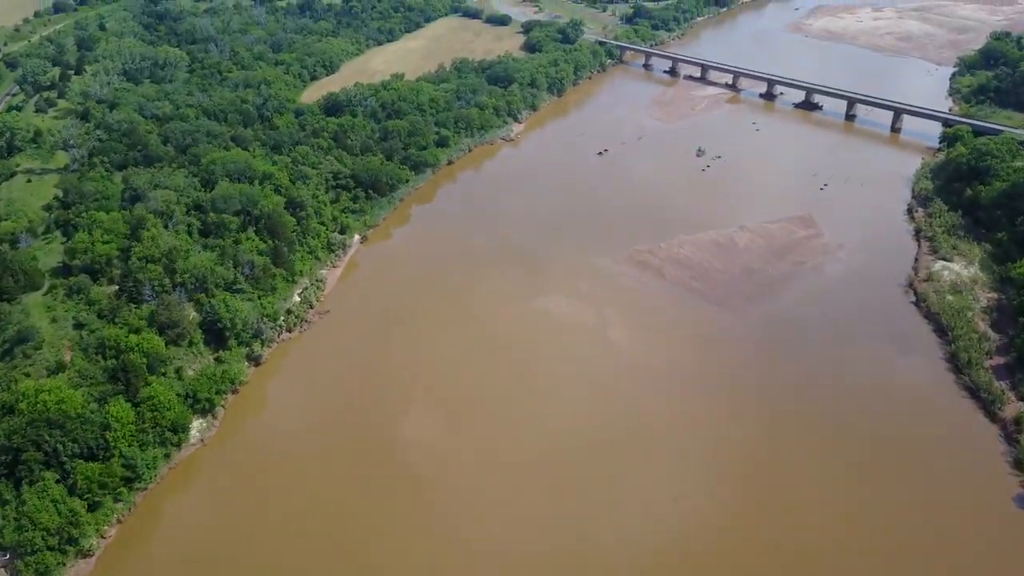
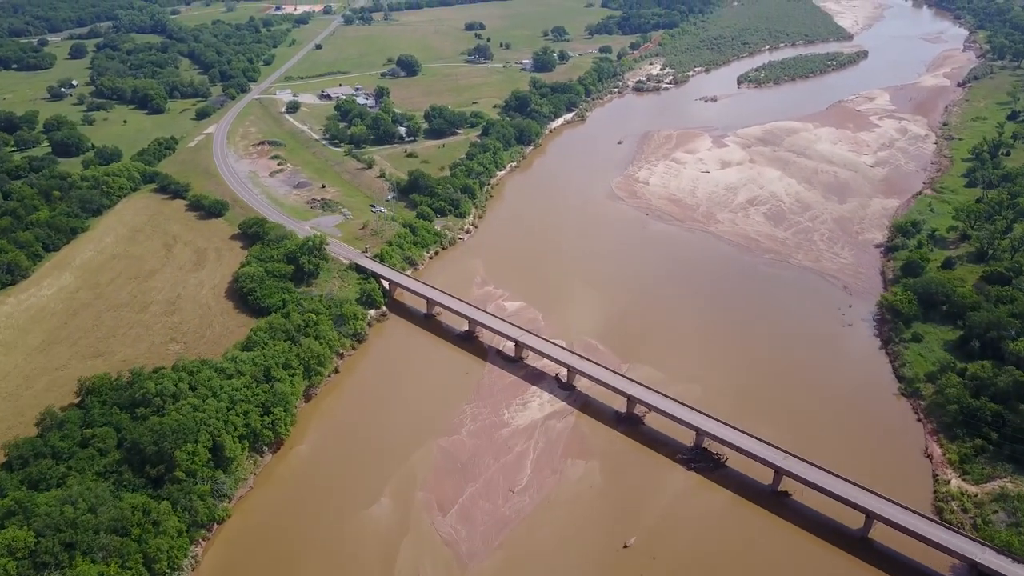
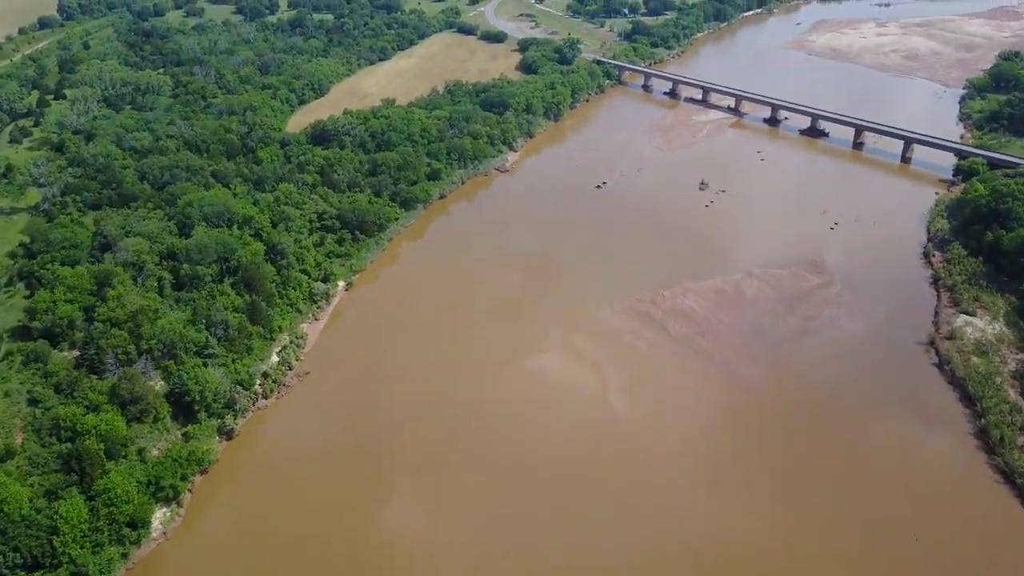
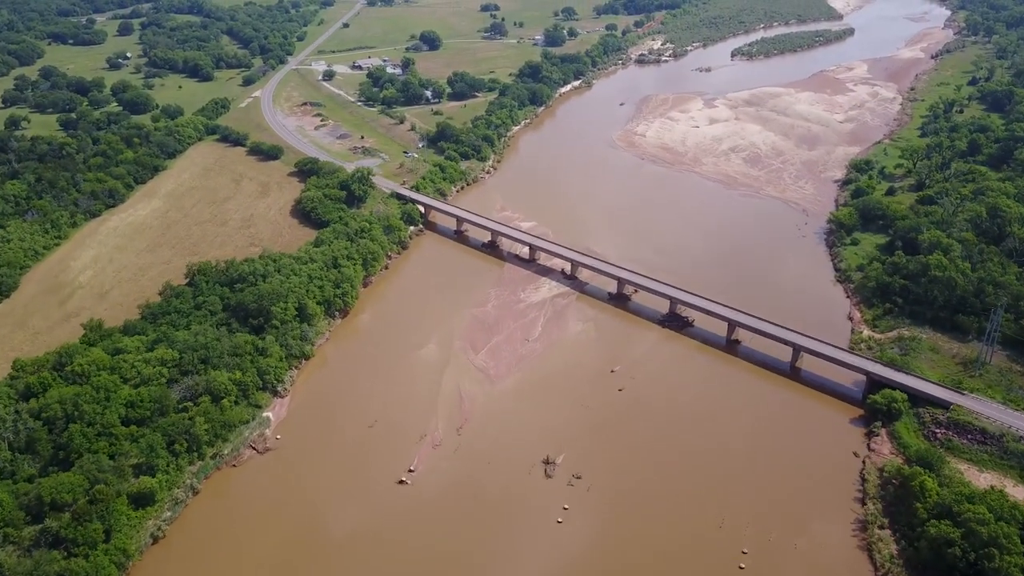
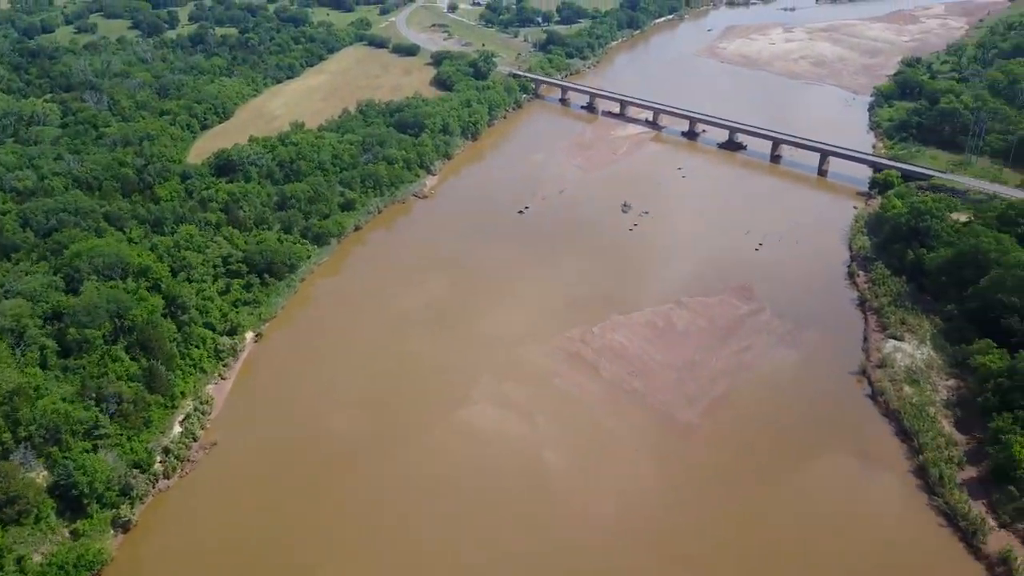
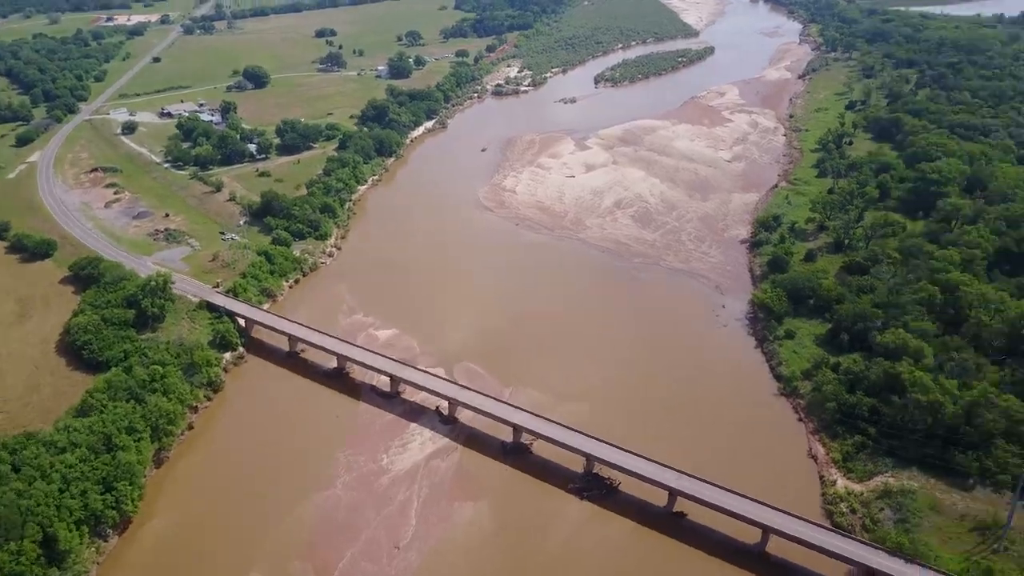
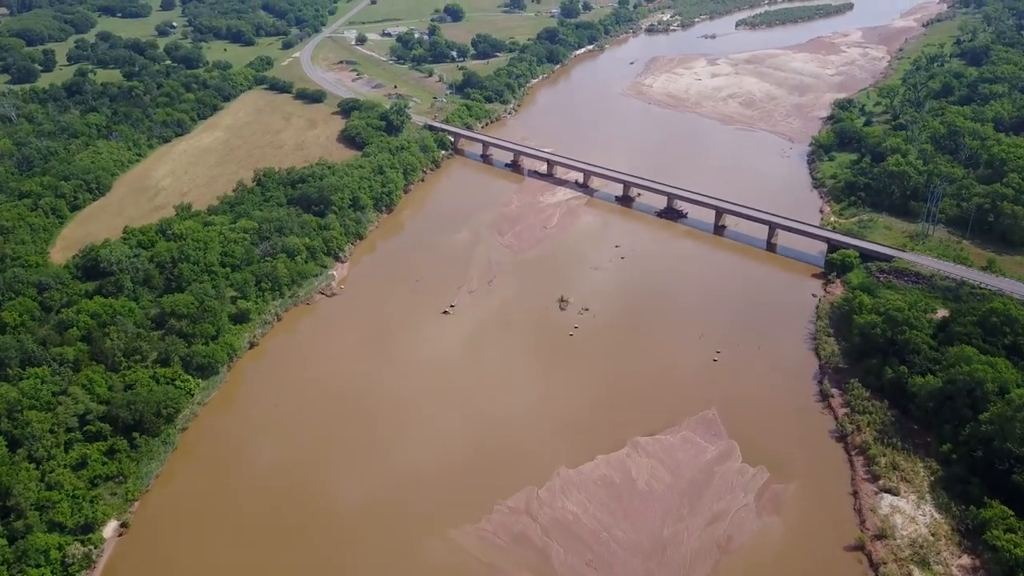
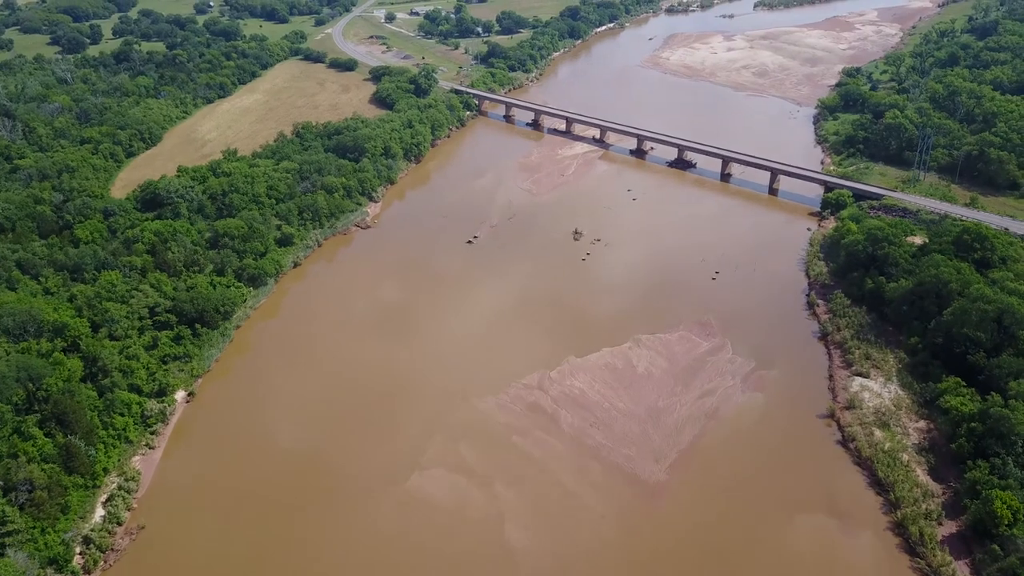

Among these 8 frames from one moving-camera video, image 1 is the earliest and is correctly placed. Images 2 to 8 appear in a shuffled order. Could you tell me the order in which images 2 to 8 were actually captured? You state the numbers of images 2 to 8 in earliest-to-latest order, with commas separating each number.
3, 5, 8, 7, 4, 2, 6
